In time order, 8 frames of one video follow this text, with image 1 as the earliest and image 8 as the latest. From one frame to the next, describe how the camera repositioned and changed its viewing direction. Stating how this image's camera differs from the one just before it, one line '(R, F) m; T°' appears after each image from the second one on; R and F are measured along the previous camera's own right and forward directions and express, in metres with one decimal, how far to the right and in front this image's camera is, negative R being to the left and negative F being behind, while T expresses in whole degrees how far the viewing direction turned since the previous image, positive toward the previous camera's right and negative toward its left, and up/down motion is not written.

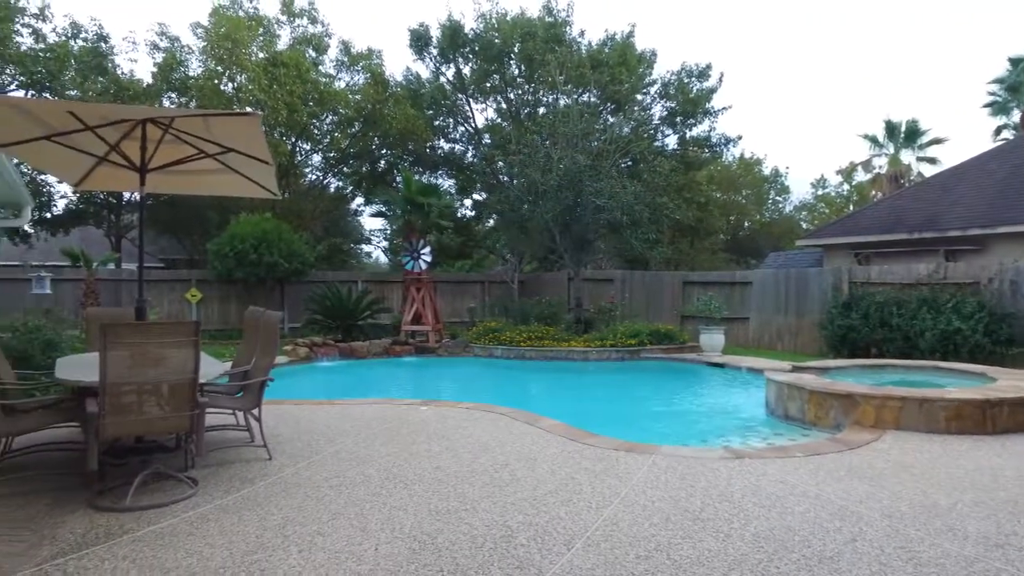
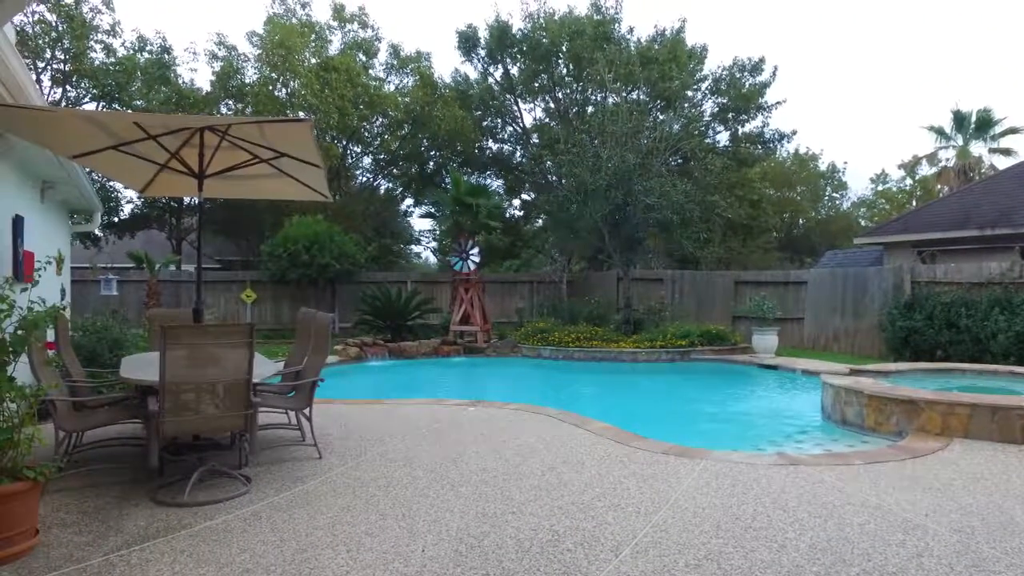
(0.0, 0.0) m; -4°
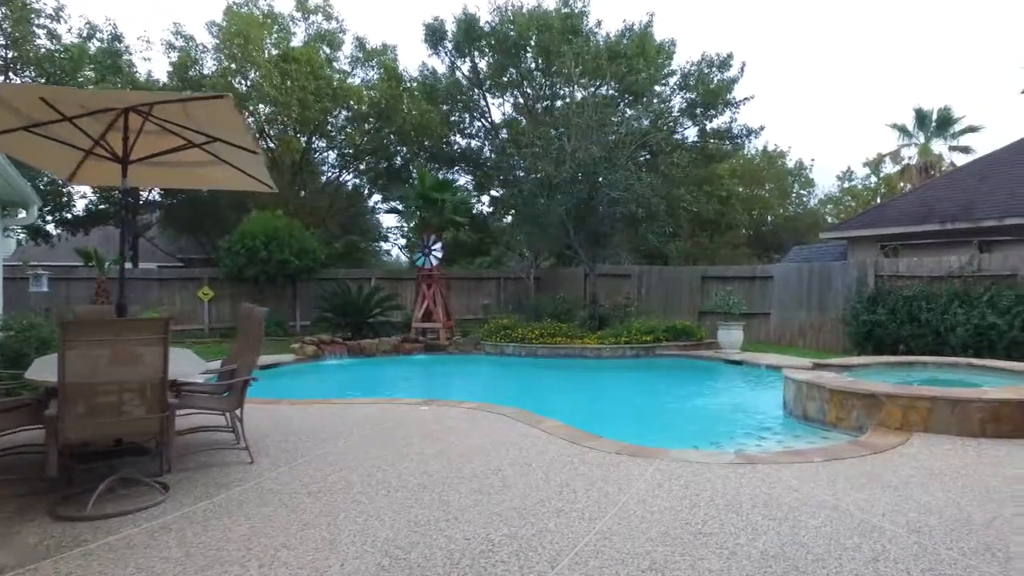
(+0.2, +0.3) m; +2°
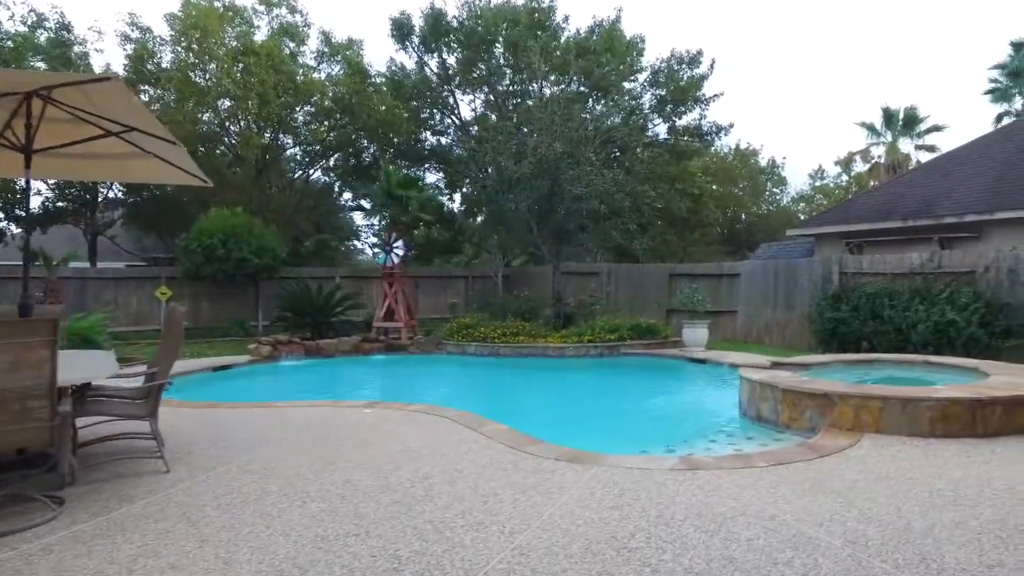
(+0.3, +0.3) m; +2°
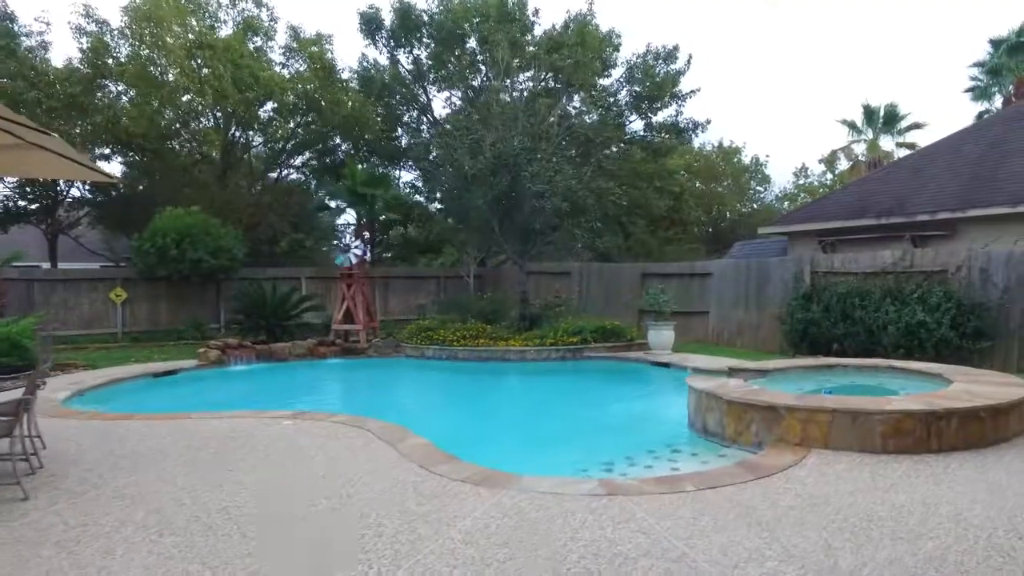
(+0.6, +0.5) m; +1°
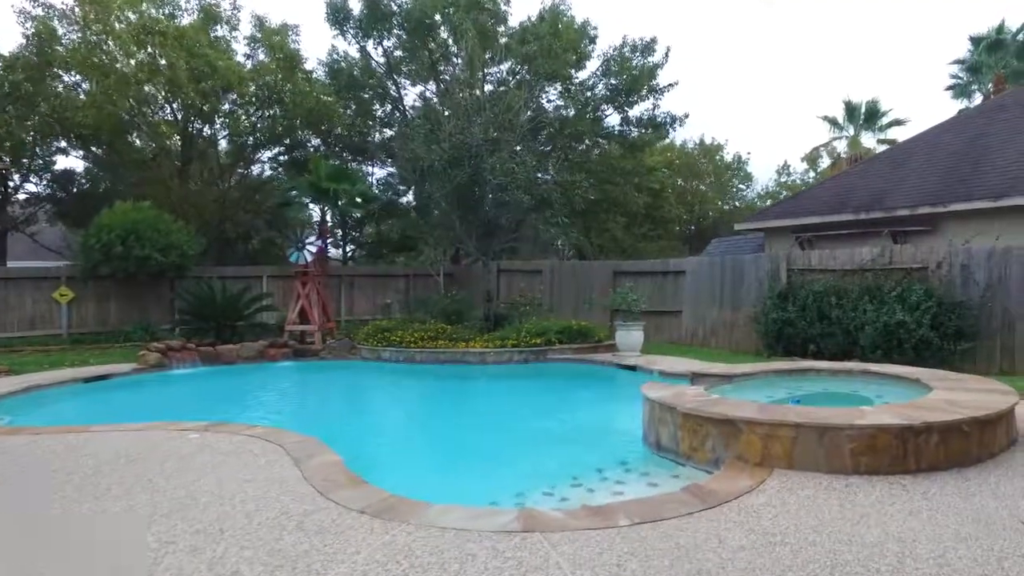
(+0.4, +0.7) m; +1°
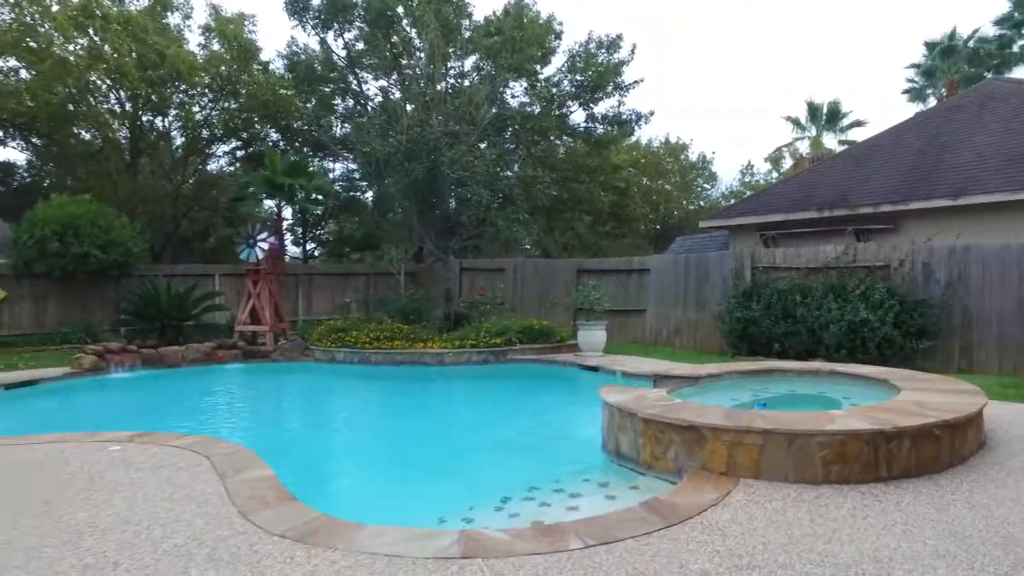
(+0.1, +0.4) m; +3°
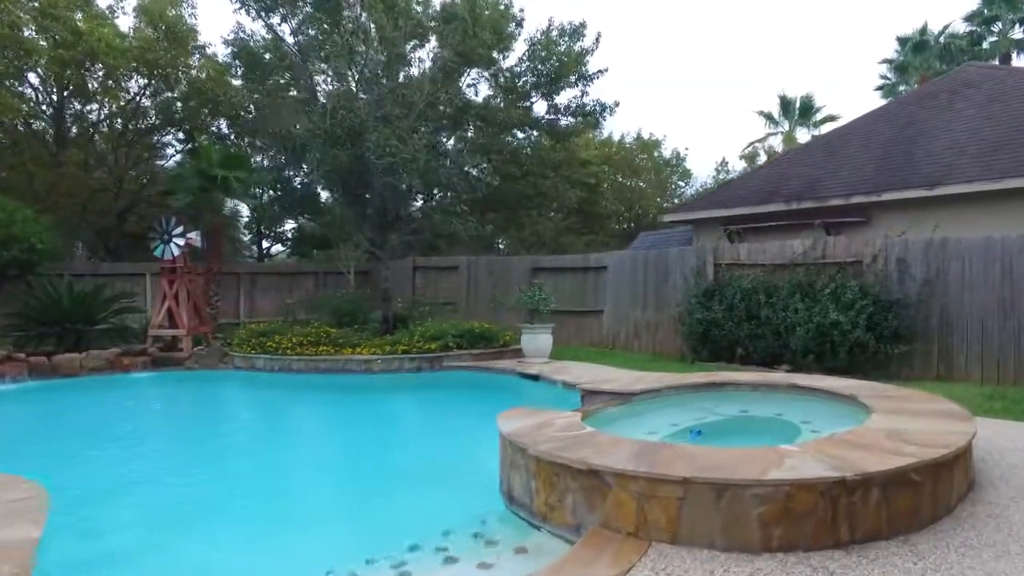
(+0.7, +1.1) m; +2°
